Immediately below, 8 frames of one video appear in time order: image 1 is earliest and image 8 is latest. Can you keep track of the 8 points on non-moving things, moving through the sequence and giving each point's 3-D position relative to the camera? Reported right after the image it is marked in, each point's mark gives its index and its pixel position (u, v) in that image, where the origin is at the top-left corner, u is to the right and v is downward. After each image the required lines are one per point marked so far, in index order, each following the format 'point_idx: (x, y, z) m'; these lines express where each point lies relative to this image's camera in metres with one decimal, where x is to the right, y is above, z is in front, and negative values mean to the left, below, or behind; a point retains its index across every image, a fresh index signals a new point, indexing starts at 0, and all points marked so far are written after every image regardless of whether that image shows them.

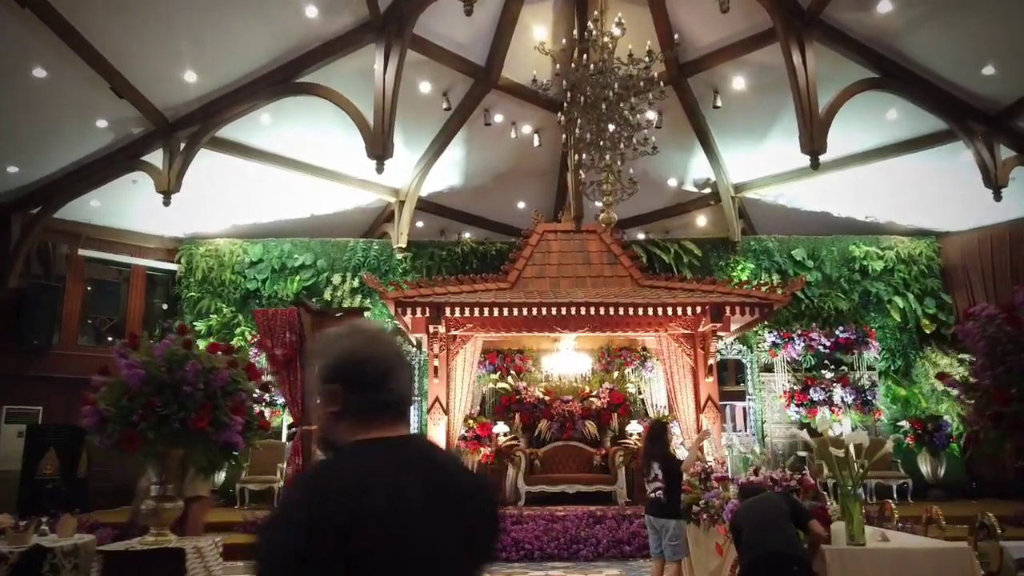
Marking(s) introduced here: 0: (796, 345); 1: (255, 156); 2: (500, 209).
0: (+4.1, -0.8, +11.0) m
1: (-3.3, +1.7, +9.9) m
2: (-0.2, +1.2, +12.2) m
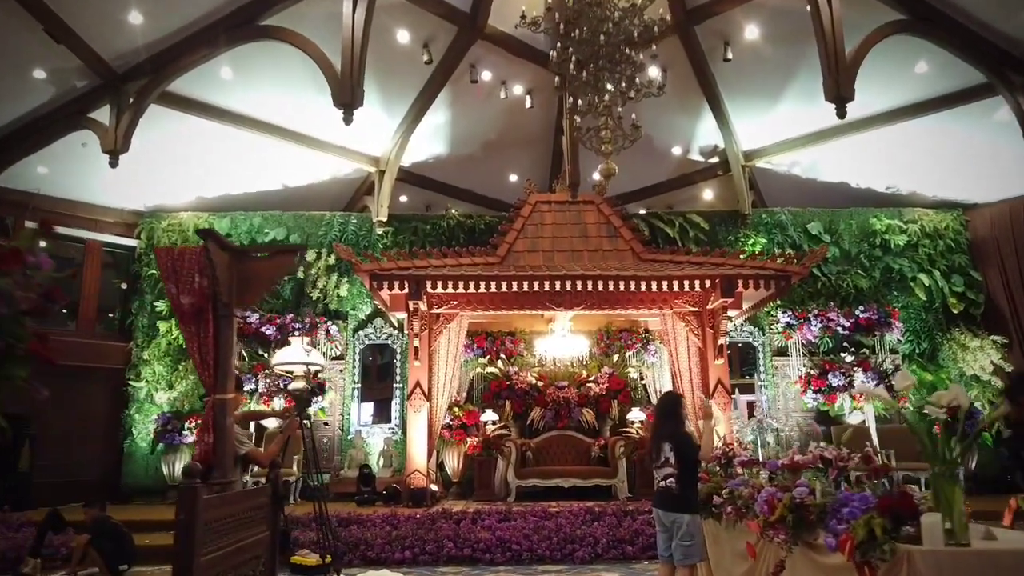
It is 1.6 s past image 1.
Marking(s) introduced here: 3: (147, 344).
0: (+4.0, -0.5, +10.0) m
1: (-3.5, +2.0, +8.9) m
2: (-0.3, +1.6, +11.2) m
3: (-4.9, -0.8, +10.1) m
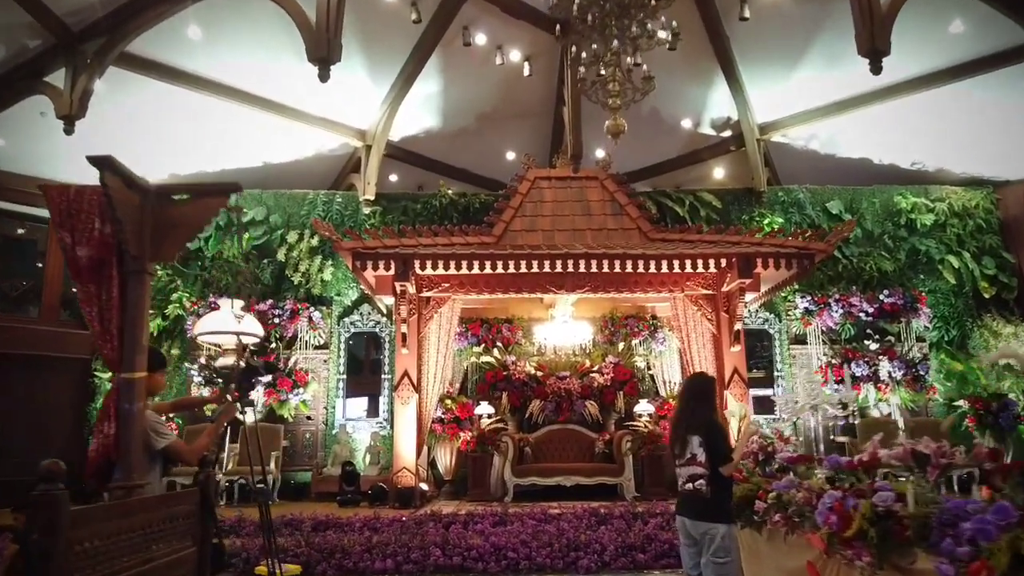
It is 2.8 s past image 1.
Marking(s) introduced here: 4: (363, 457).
0: (+4.0, -0.3, +9.3) m
1: (-3.5, +2.2, +8.2) m
2: (-0.4, +1.8, +10.5) m
3: (-5.0, -0.6, +9.4) m
4: (-1.8, -2.1, +9.2) m
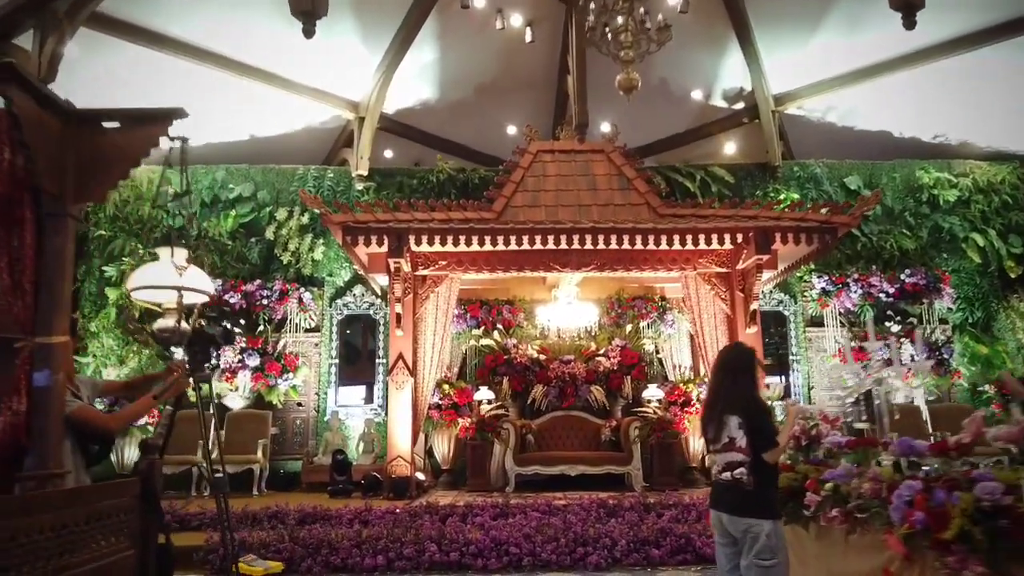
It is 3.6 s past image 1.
0: (+4.0, -0.1, +8.8) m
1: (-3.5, +2.5, +7.6) m
2: (-0.4, +2.0, +10.0) m
3: (-5.0, -0.3, +8.9) m
4: (-1.8, -1.8, +8.7) m
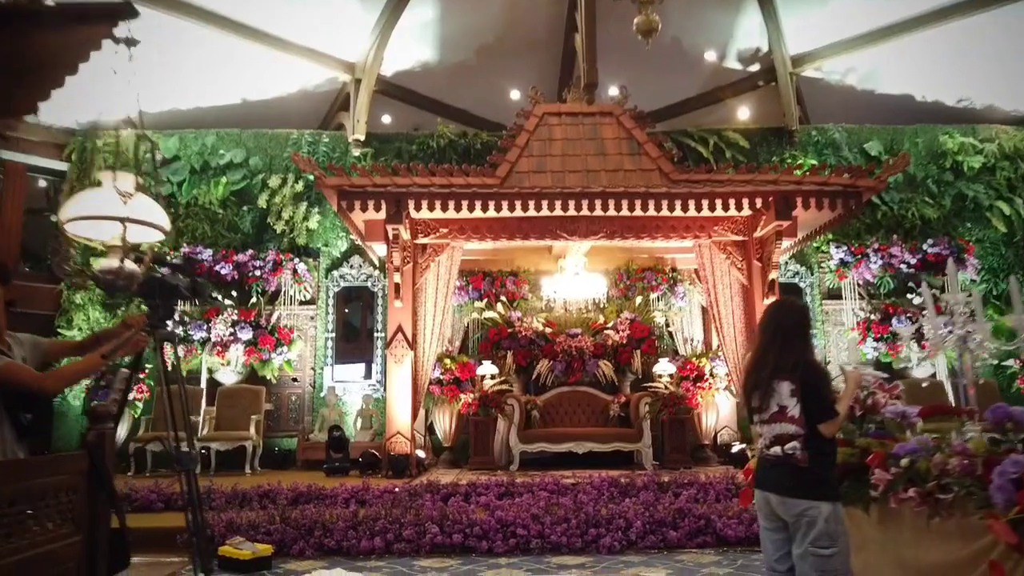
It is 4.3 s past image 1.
0: (+4.0, +0.3, +8.4) m
1: (-3.5, +2.8, +7.2) m
2: (-0.3, +2.4, +9.5) m
3: (-4.9, 0.0, +8.5) m
4: (-1.8, -1.5, +8.4) m
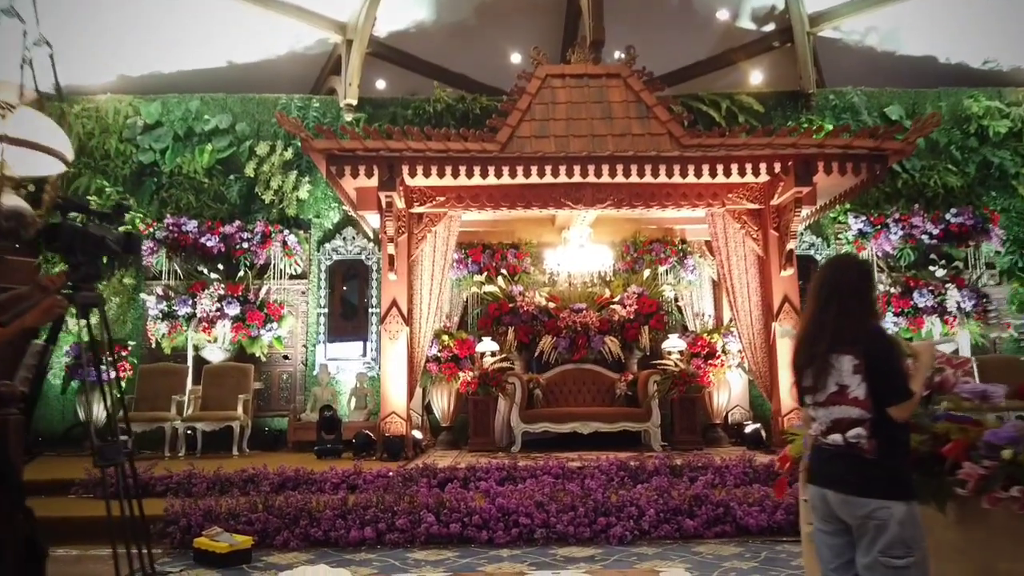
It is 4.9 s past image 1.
0: (+4.0, +0.6, +8.0) m
1: (-3.4, +3.0, +6.7) m
2: (-0.3, +2.7, +9.0) m
3: (-4.9, +0.3, +8.1) m
4: (-1.7, -1.2, +8.0) m
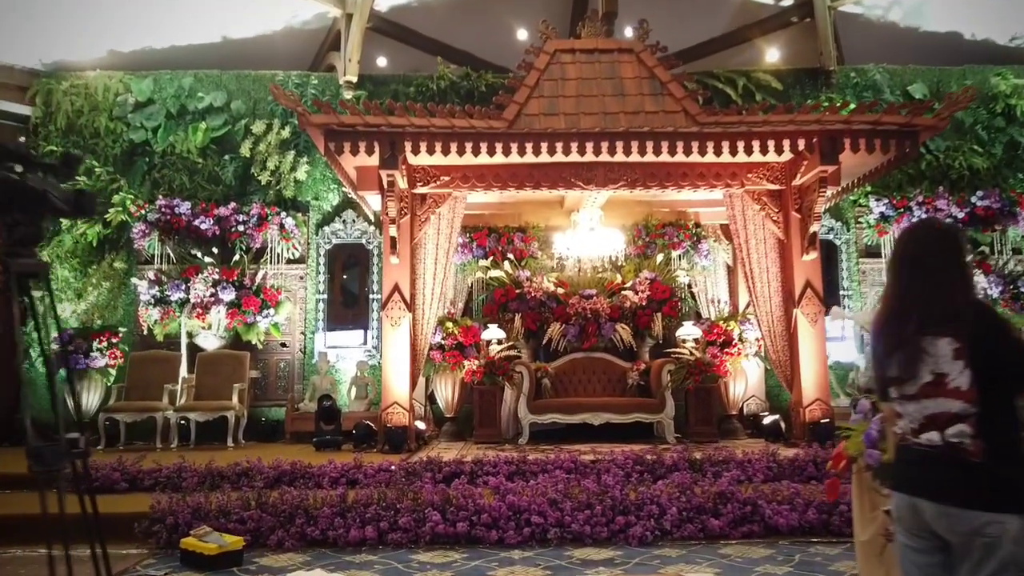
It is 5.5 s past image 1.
0: (+4.1, +0.7, +7.7) m
1: (-3.4, +3.1, +6.3) m
2: (-0.2, +2.9, +8.7) m
3: (-4.8, +0.5, +7.8) m
4: (-1.7, -1.1, +7.7) m
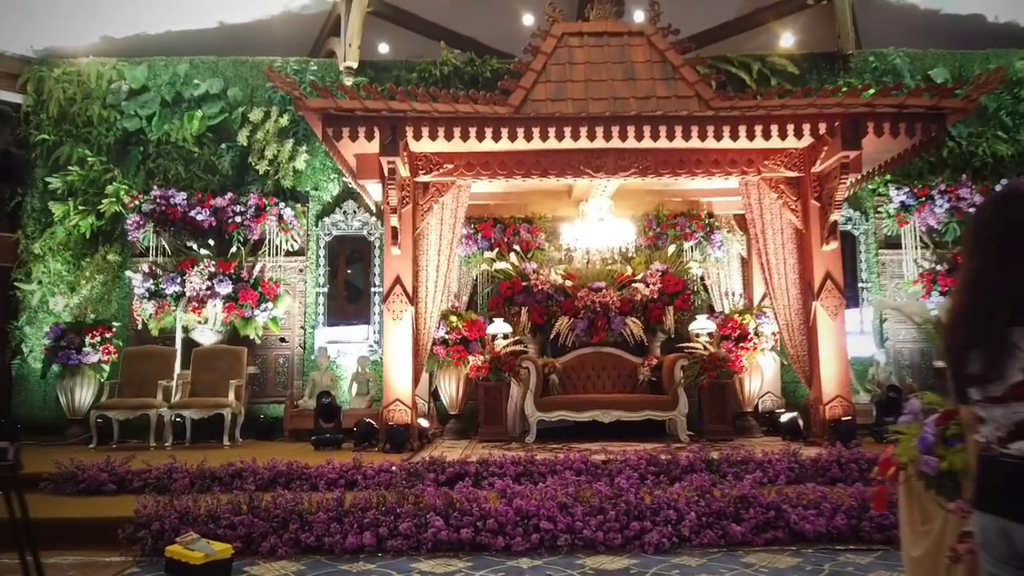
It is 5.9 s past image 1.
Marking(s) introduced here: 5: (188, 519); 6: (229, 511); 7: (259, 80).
0: (+4.2, +0.8, +7.4) m
1: (-3.3, +3.2, +6.1) m
2: (-0.2, +3.0, +8.4) m
3: (-4.8, +0.5, +7.6) m
4: (-1.6, -1.0, +7.5) m
5: (-1.7, -1.2, +3.8) m
6: (-1.5, -1.2, +3.9) m
7: (-2.7, +2.2, +8.0) m
